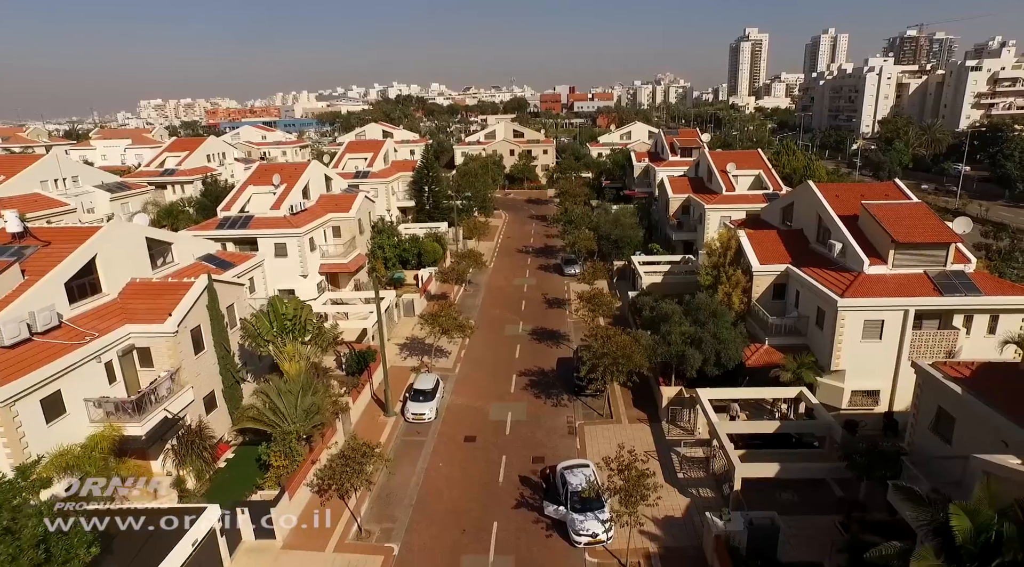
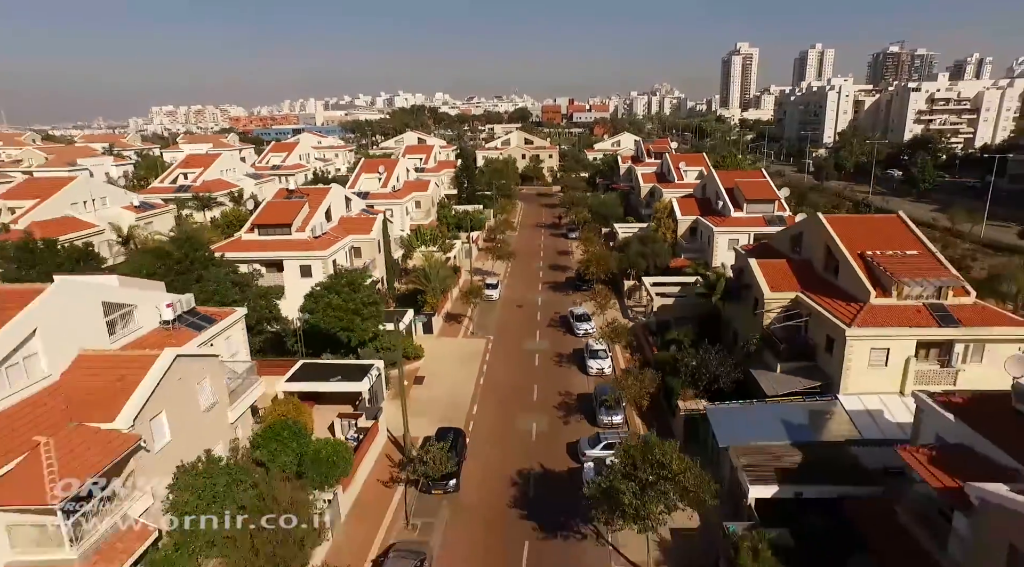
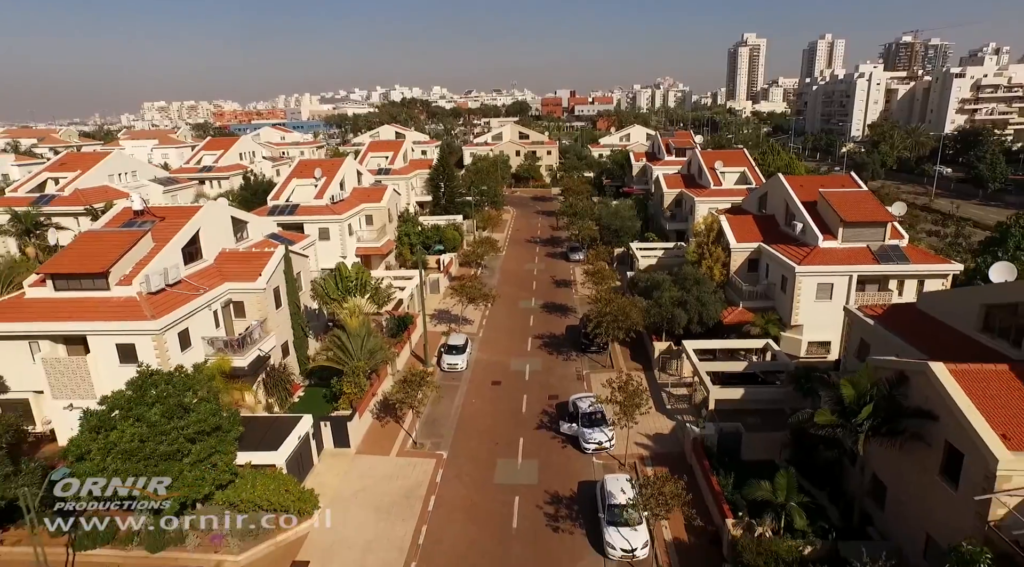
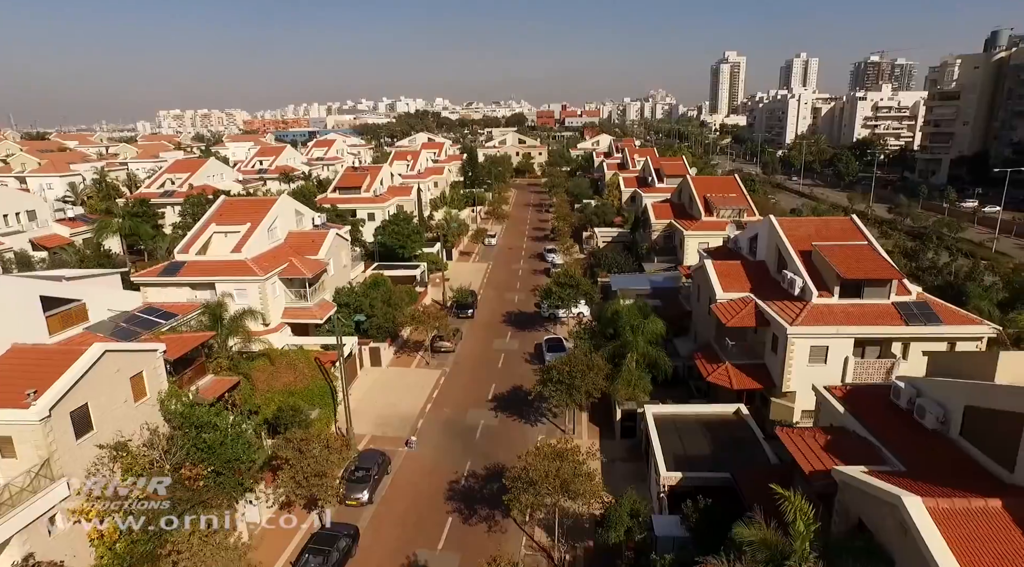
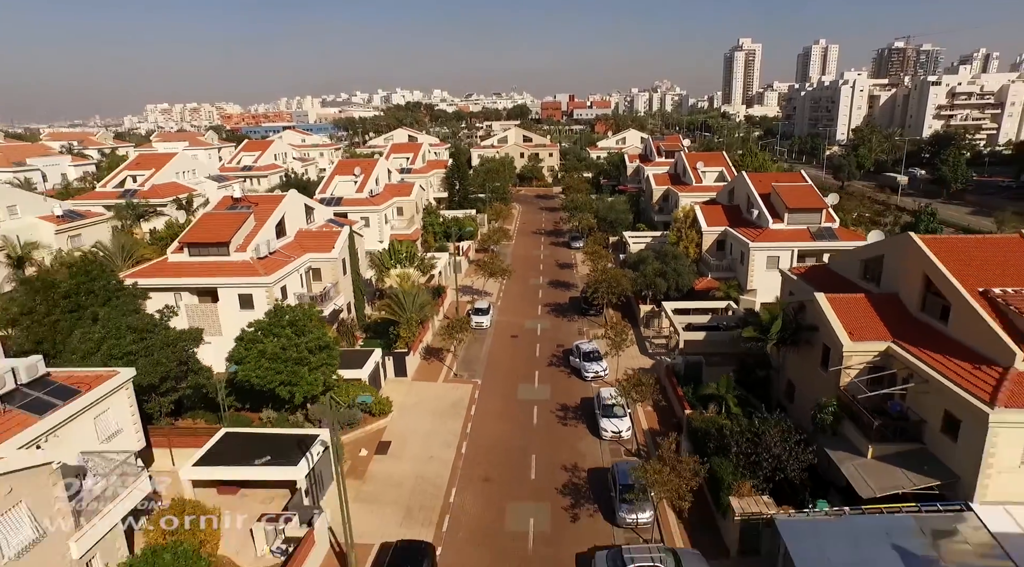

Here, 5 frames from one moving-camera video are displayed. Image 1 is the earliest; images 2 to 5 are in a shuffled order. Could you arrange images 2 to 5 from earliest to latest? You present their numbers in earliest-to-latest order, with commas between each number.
3, 5, 2, 4
